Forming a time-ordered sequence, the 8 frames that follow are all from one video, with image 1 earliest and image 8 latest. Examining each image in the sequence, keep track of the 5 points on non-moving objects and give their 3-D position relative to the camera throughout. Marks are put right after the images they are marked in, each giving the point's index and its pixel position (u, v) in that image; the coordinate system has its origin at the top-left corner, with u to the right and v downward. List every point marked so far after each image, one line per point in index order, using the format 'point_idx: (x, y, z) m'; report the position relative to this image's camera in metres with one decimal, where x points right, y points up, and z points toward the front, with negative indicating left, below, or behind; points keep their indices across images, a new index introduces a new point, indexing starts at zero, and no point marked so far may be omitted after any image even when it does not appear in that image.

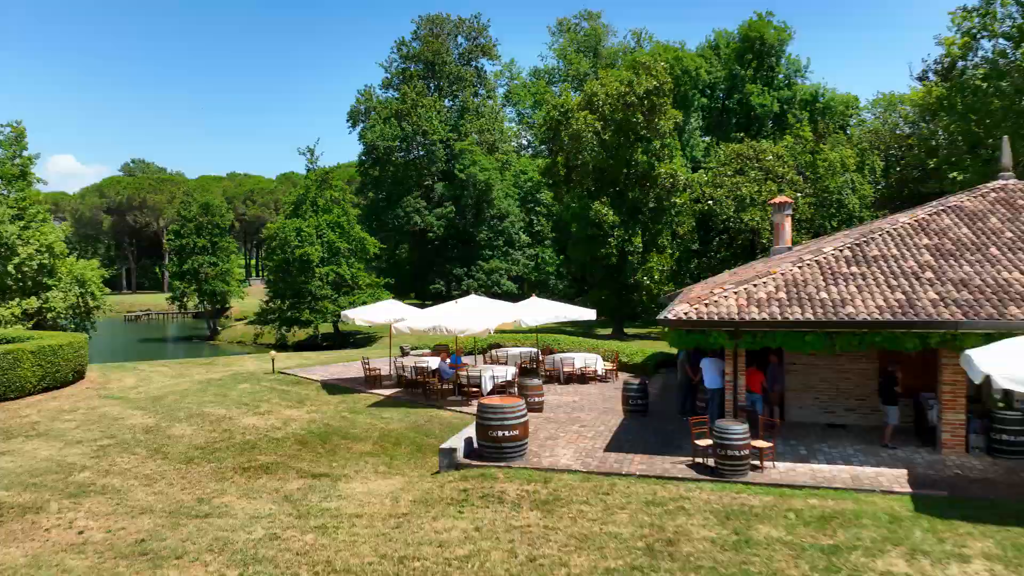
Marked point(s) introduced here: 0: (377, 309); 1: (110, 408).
0: (-2.8, -0.4, +16.2) m
1: (-7.8, -2.3, +15.0) m
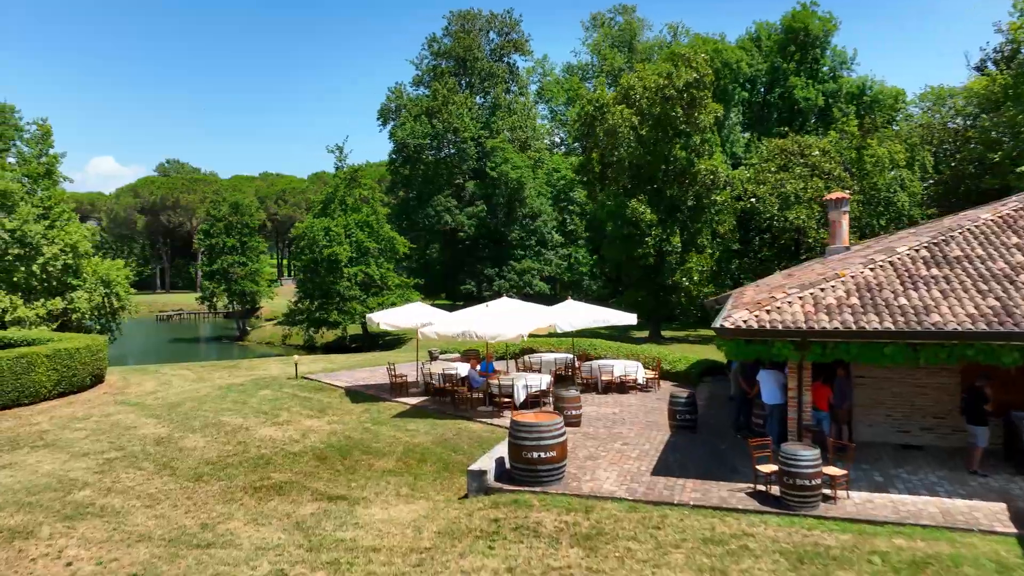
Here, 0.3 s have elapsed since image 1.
0: (-2.1, -0.5, +15.3) m
1: (-7.2, -2.4, +14.3) m
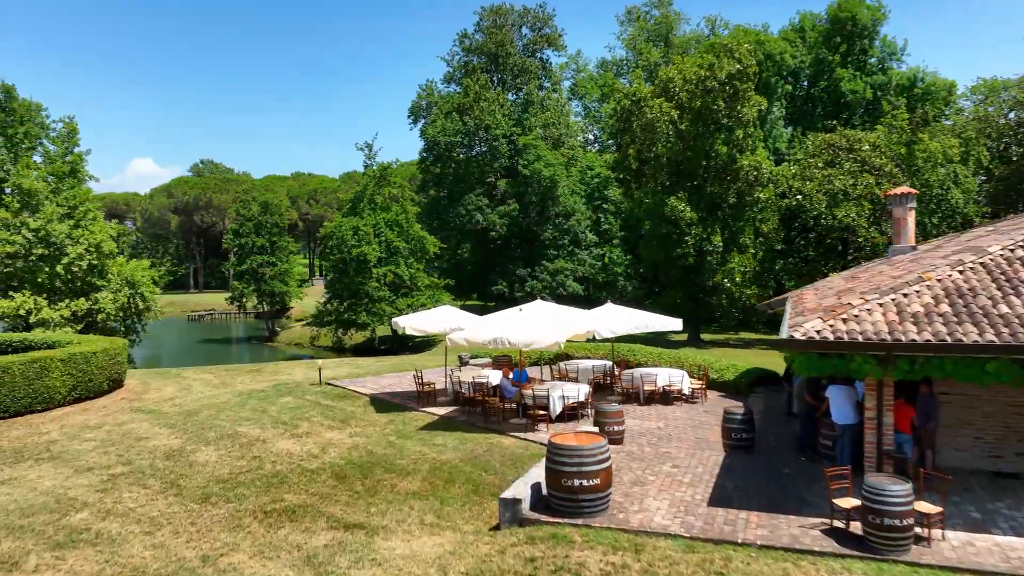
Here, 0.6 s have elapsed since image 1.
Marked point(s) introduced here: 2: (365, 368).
0: (-1.5, -0.5, +14.4) m
1: (-6.5, -2.4, +13.6) m
2: (-3.8, -2.1, +20.0) m
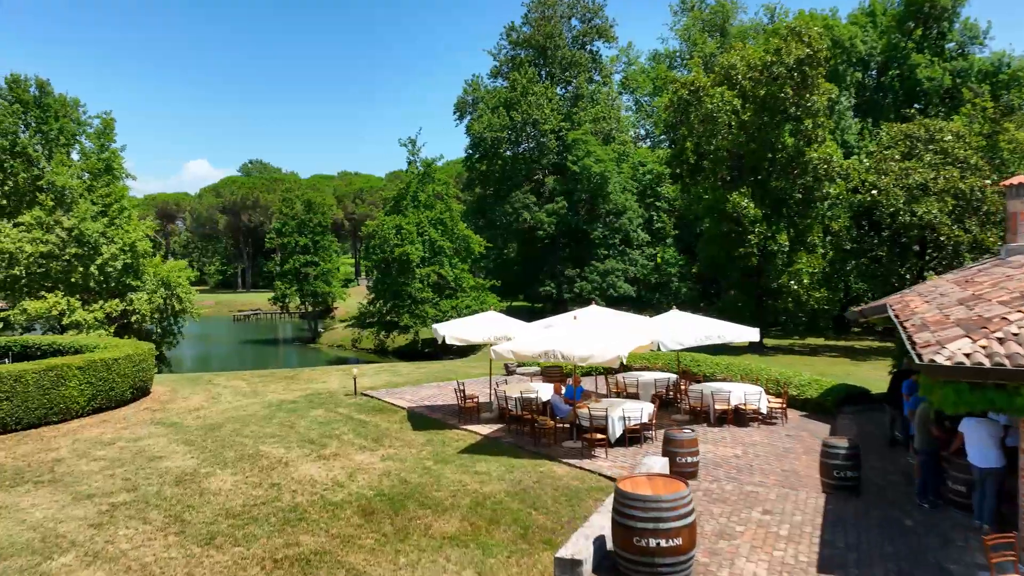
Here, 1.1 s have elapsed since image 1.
0: (-0.6, -0.6, +12.9) m
1: (-5.7, -2.5, +12.4) m
2: (-2.6, -2.1, +18.6) m
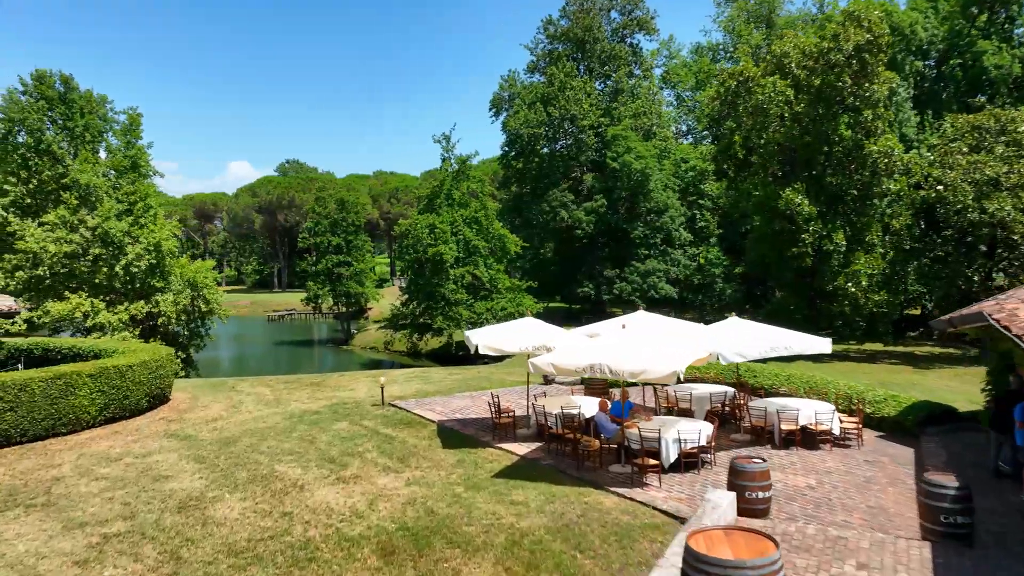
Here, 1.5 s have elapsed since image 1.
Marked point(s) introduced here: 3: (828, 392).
0: (0.0, -0.6, +11.7) m
1: (-5.1, -2.5, +11.5) m
2: (-1.7, -2.2, +17.5) m
3: (+5.0, -1.7, +12.4) m
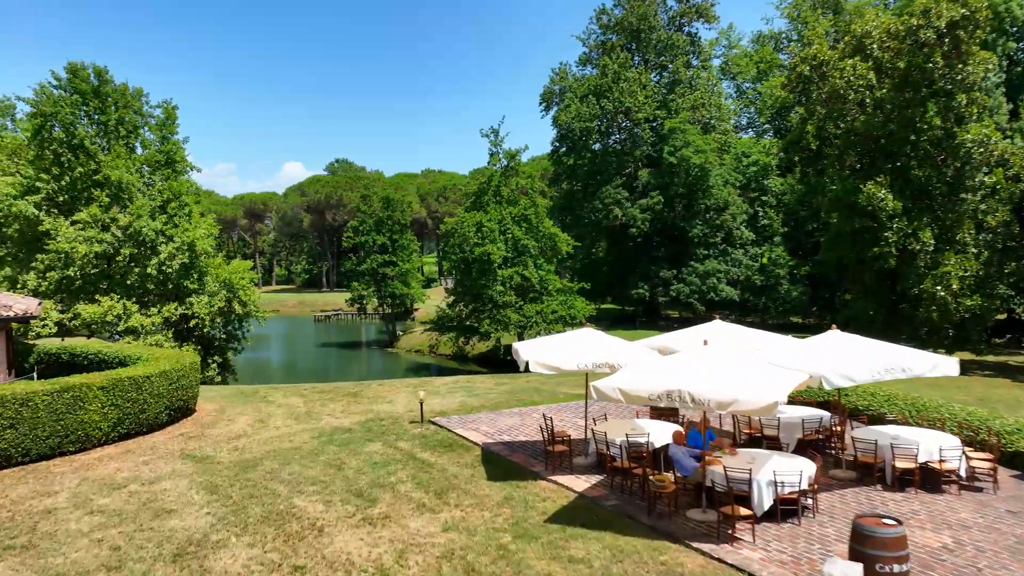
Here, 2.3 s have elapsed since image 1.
0: (+0.7, -0.7, +10.1) m
1: (-4.4, -2.6, +10.1) m
2: (-0.6, -2.3, +16.0) m
3: (+5.8, -1.8, +10.4) m
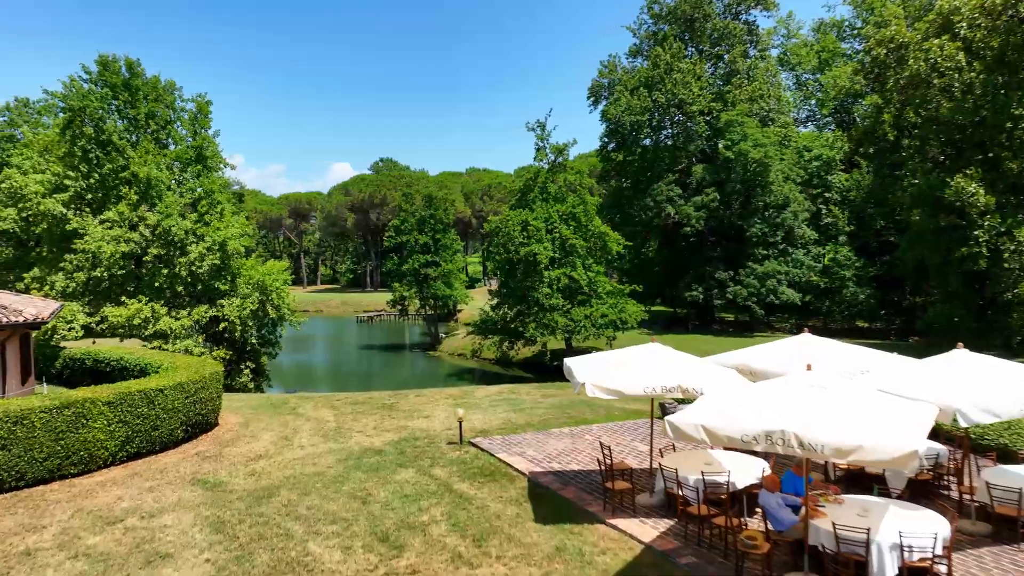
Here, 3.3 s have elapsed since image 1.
0: (+1.3, -0.8, +8.5) m
1: (-3.8, -2.6, +8.9) m
2: (+0.3, -2.3, +14.5) m
3: (+6.4, -1.9, +8.6) m
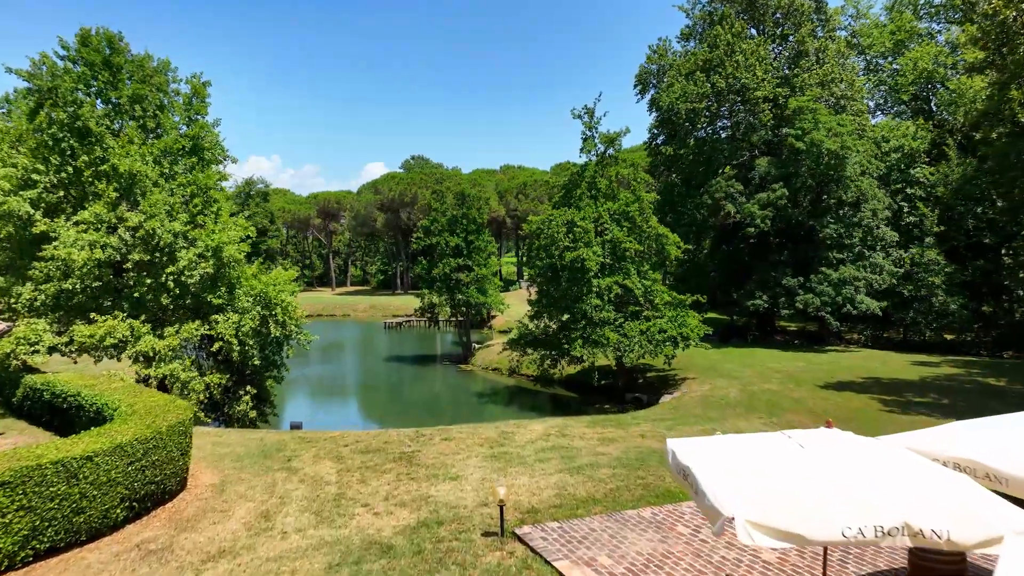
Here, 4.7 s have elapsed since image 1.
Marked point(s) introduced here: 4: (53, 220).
0: (+1.8, -1.1, +5.0) m
1: (-3.3, -3.0, +5.5) m
2: (+1.1, -2.7, +11.0) m
3: (+6.9, -2.2, +4.8) m
4: (-9.9, +1.4, +16.7) m
